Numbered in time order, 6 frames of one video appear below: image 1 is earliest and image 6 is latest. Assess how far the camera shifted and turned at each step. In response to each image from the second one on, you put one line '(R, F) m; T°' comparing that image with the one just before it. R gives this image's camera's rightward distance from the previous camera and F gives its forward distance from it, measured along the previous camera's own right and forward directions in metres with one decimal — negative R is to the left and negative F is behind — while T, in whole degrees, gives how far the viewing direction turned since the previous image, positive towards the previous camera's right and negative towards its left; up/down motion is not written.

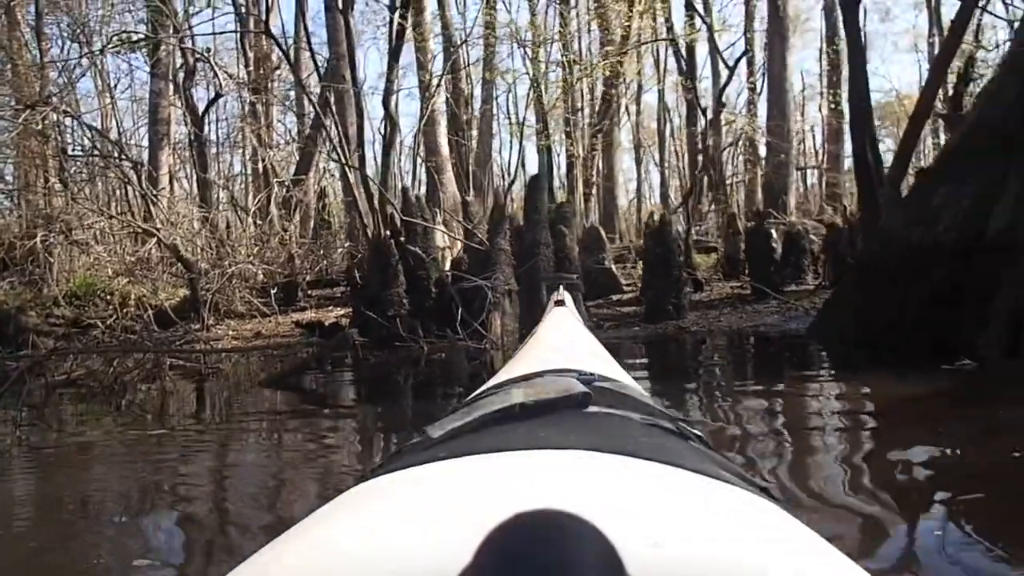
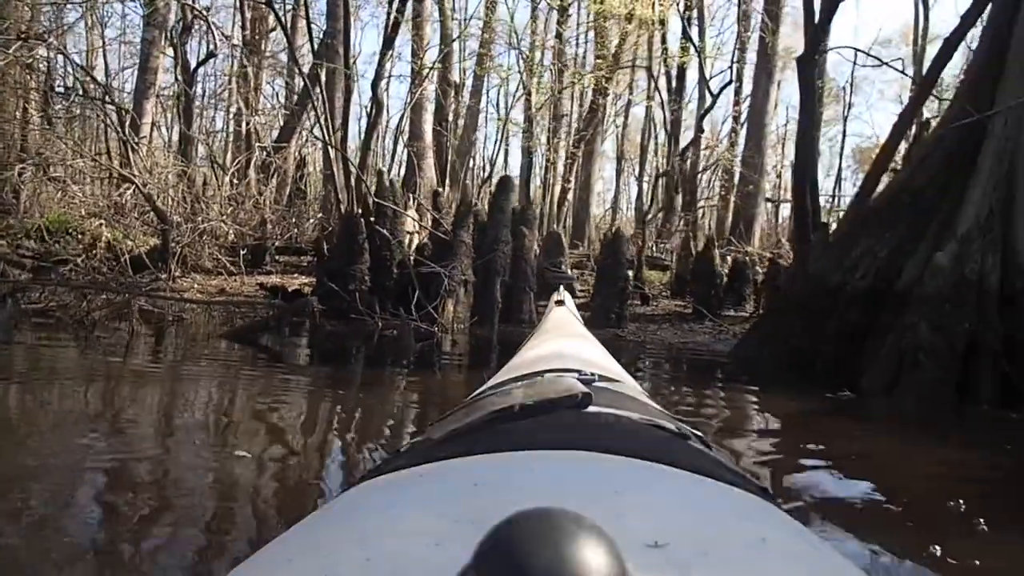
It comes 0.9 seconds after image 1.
(+0.1, -0.4) m; +2°
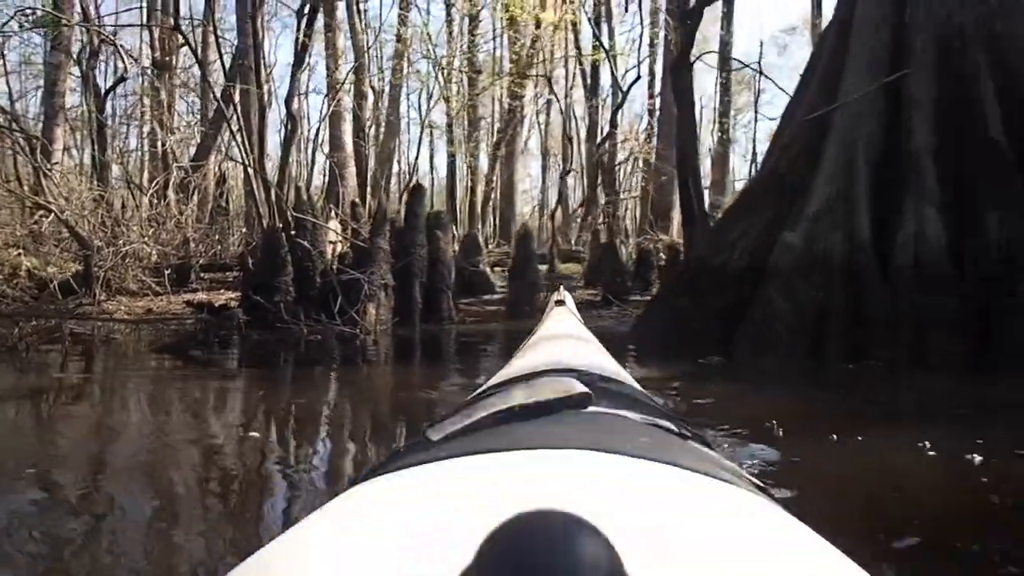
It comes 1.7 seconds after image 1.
(+0.2, -0.5) m; +5°
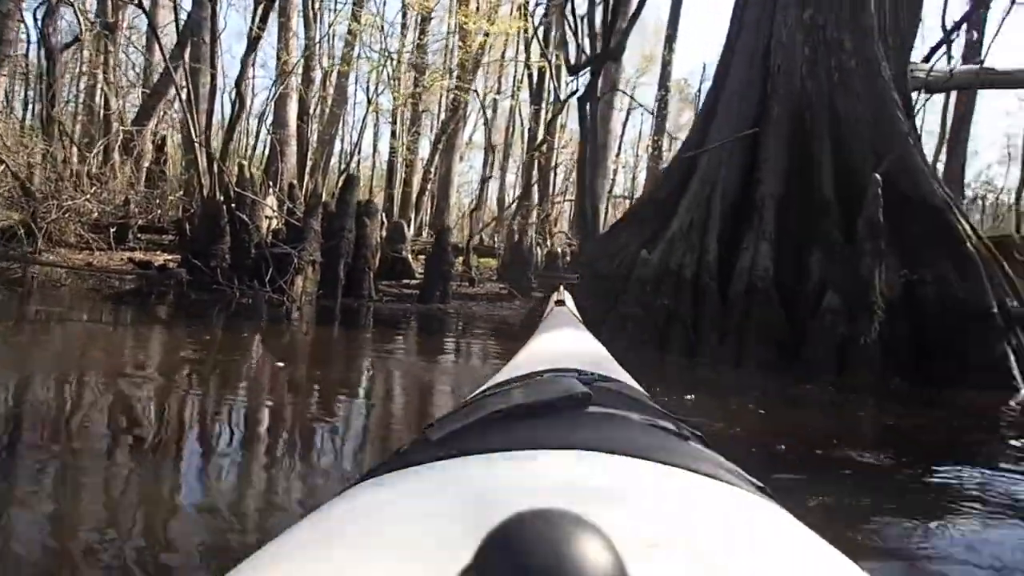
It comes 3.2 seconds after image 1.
(+0.2, -1.1) m; +5°
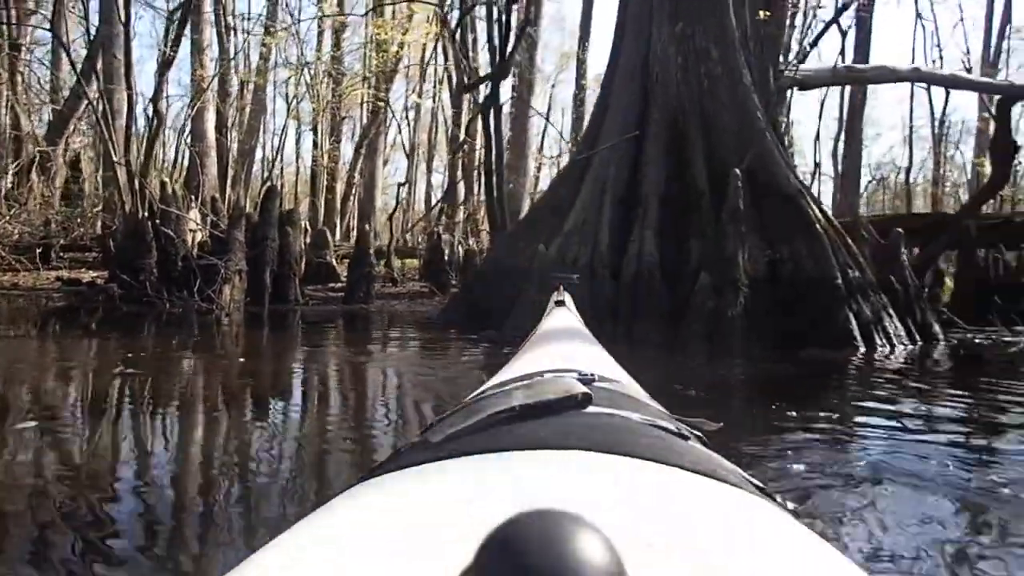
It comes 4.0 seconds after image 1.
(+0.2, -0.7) m; +5°
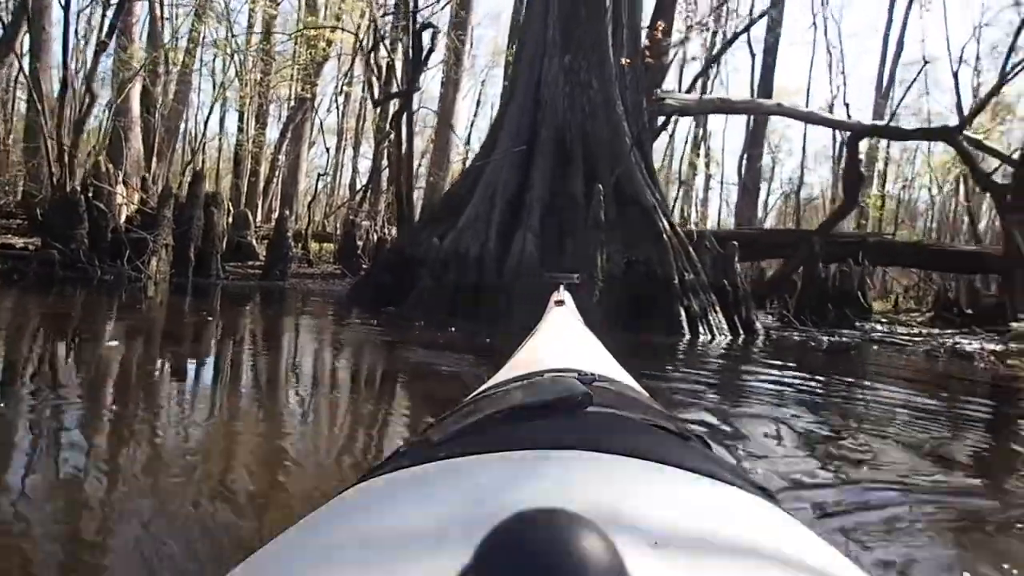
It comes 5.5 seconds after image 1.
(+0.3, -1.3) m; +6°
